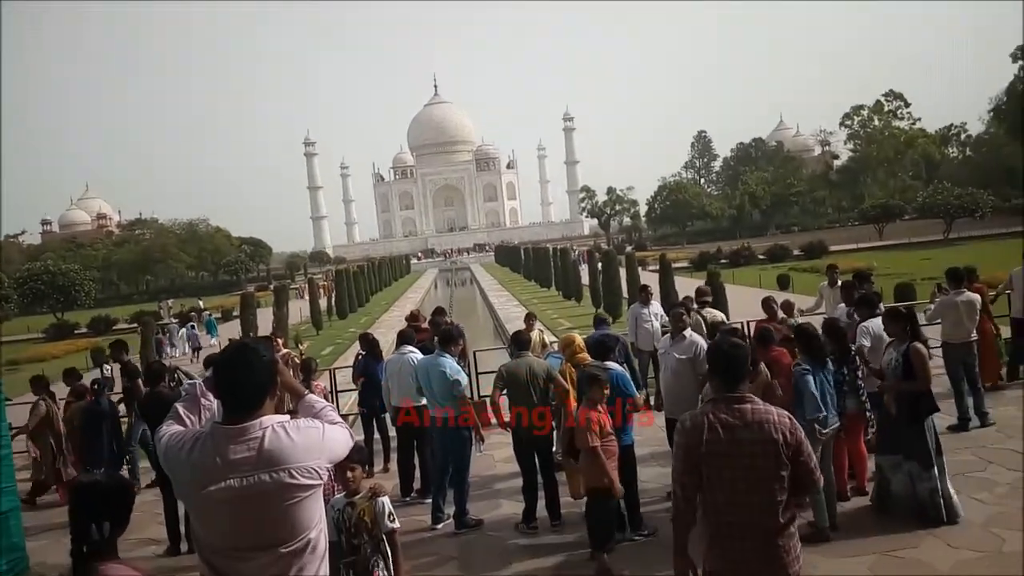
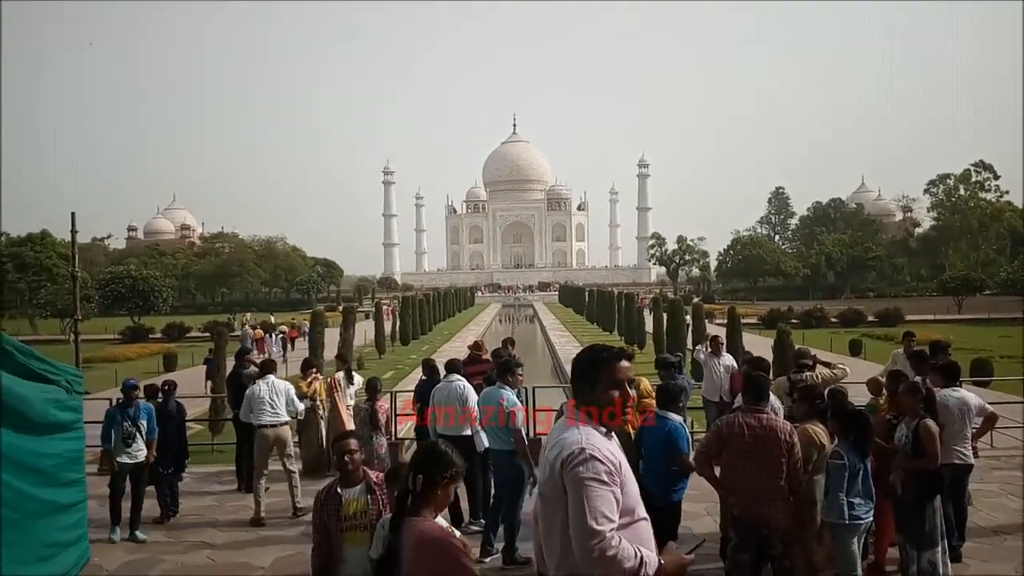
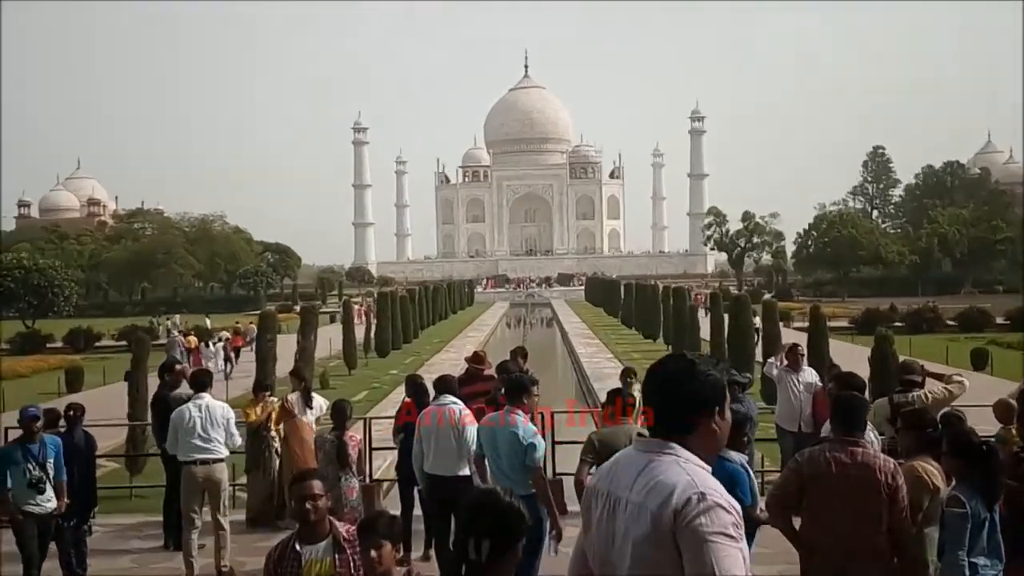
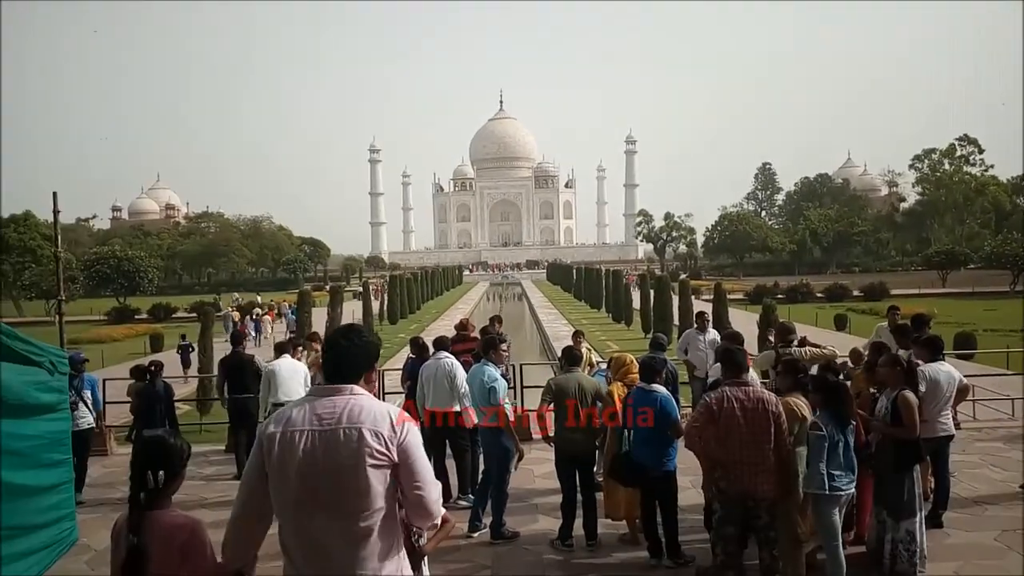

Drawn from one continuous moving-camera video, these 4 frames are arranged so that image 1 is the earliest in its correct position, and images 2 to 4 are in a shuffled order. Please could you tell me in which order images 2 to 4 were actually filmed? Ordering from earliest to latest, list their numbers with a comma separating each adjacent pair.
4, 2, 3
